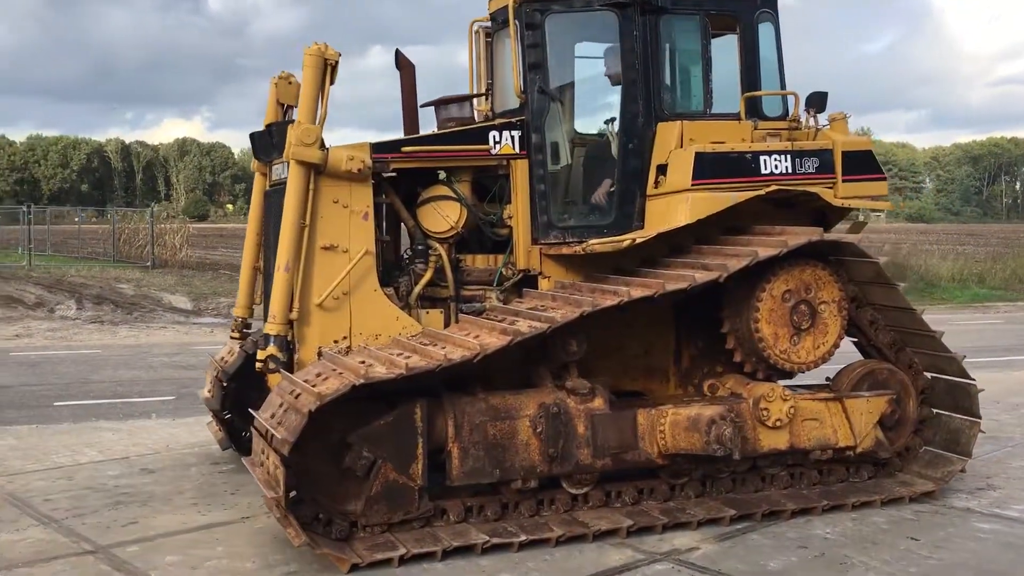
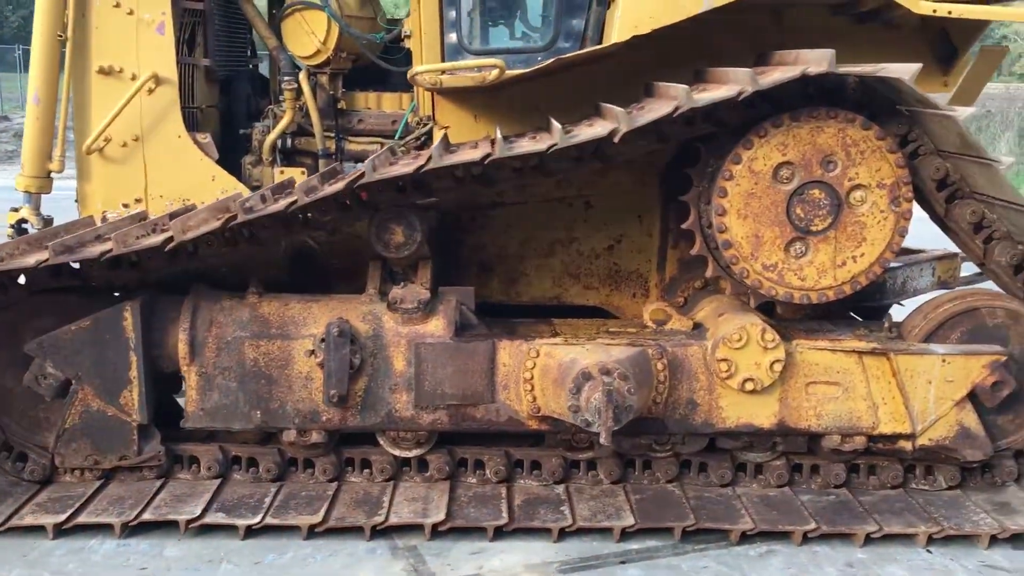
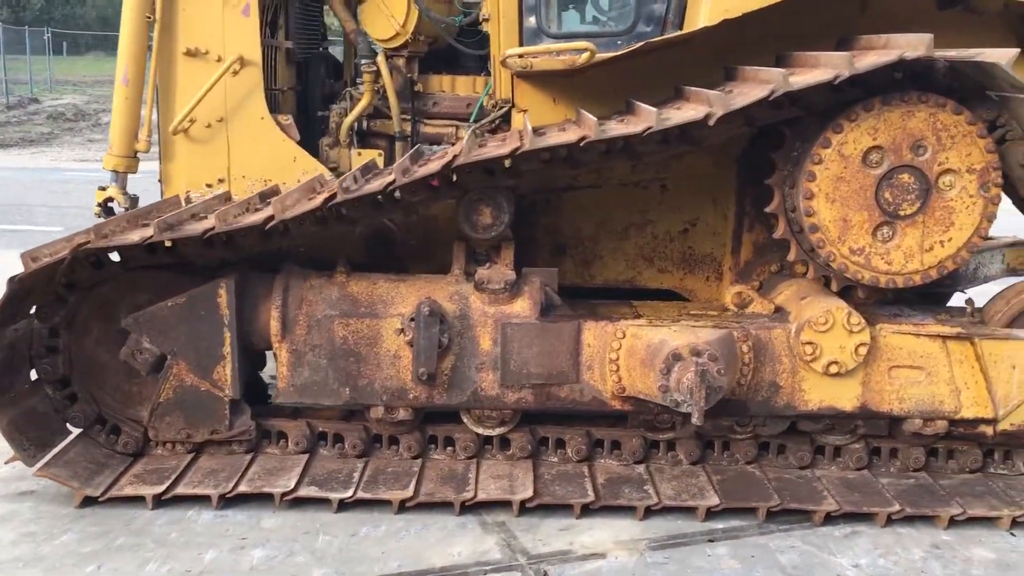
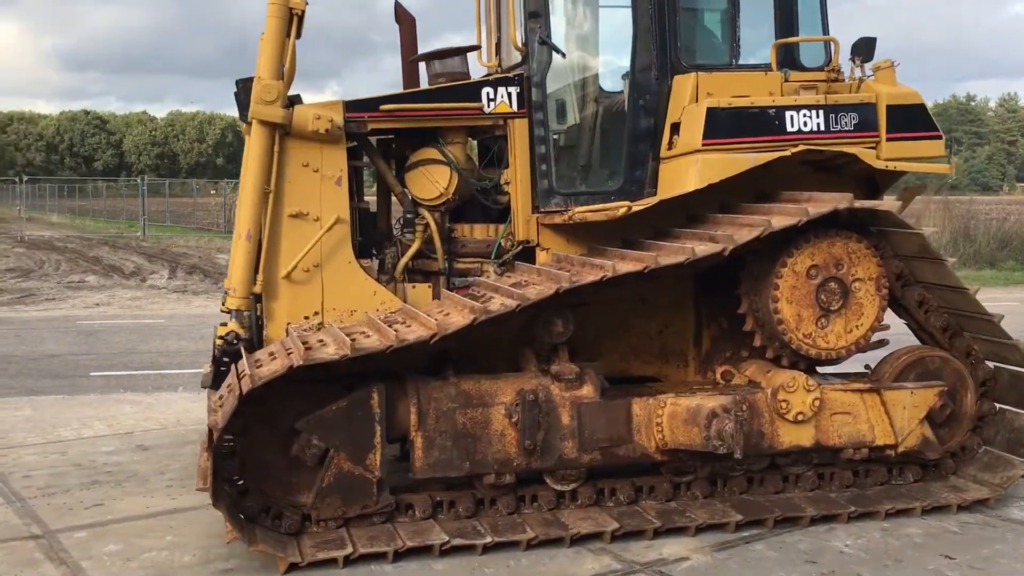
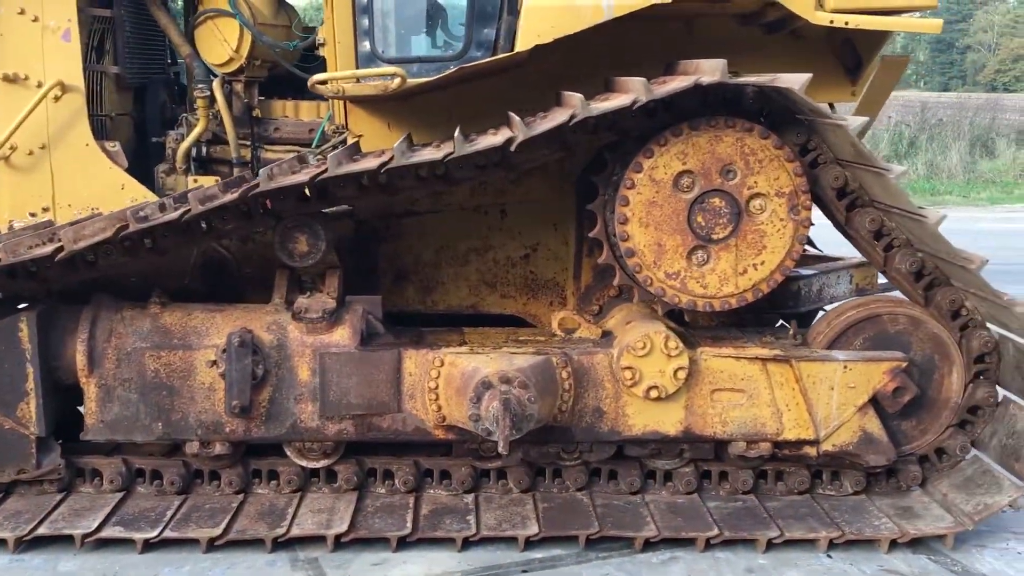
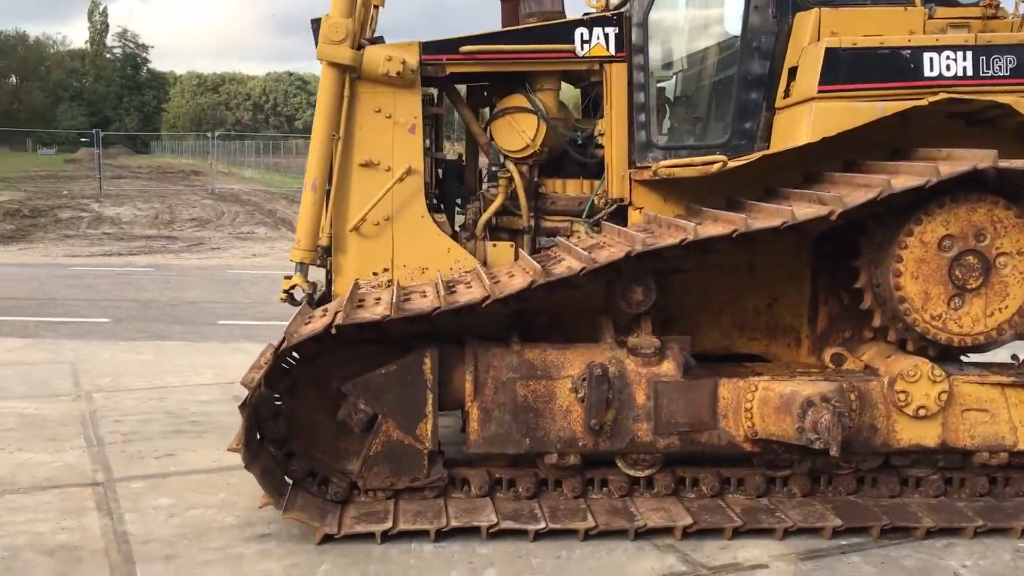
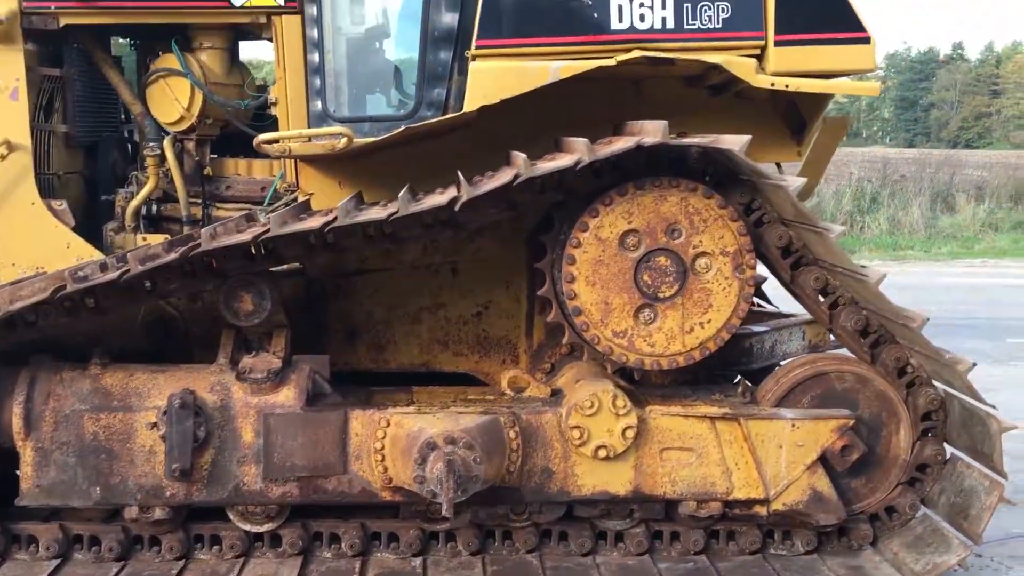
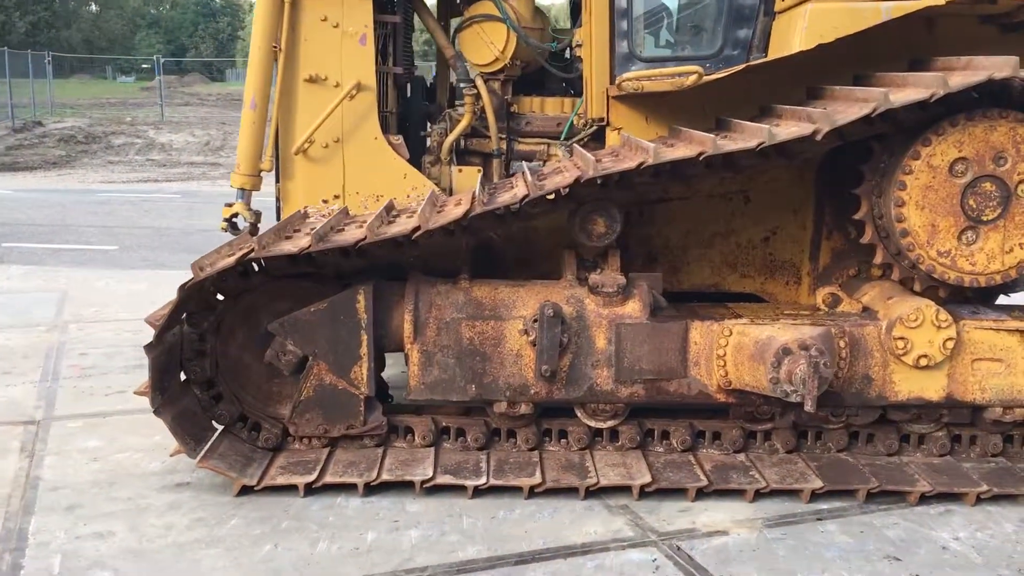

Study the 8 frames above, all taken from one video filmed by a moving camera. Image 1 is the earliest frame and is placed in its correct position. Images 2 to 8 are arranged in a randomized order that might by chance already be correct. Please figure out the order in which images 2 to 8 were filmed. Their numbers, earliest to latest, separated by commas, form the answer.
4, 6, 8, 3, 2, 5, 7
